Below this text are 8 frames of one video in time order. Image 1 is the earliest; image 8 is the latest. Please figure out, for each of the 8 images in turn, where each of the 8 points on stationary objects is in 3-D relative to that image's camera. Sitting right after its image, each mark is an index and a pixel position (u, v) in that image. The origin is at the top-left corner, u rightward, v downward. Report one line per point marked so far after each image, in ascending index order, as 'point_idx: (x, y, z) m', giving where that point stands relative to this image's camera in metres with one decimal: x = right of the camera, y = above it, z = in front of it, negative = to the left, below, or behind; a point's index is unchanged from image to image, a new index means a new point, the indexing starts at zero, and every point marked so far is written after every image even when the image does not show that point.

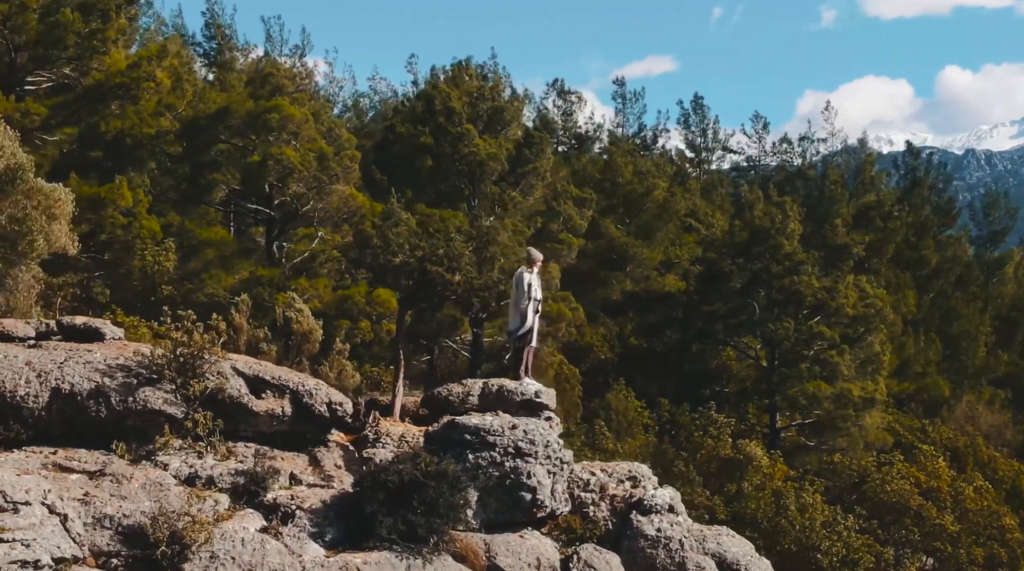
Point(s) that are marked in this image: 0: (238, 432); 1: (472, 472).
0: (-3.8, -2.0, +19.8) m
1: (-0.5, -2.3, +17.3) m
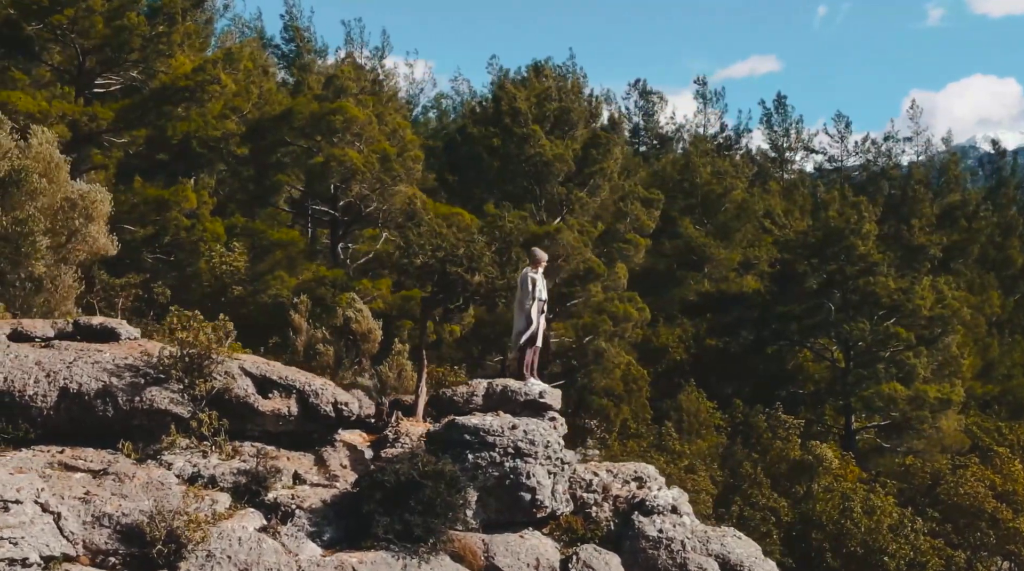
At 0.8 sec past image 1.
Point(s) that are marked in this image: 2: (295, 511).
0: (-3.7, -2.0, +19.9) m
1: (-0.5, -2.3, +17.3) m
2: (-2.6, -2.7, +17.0) m
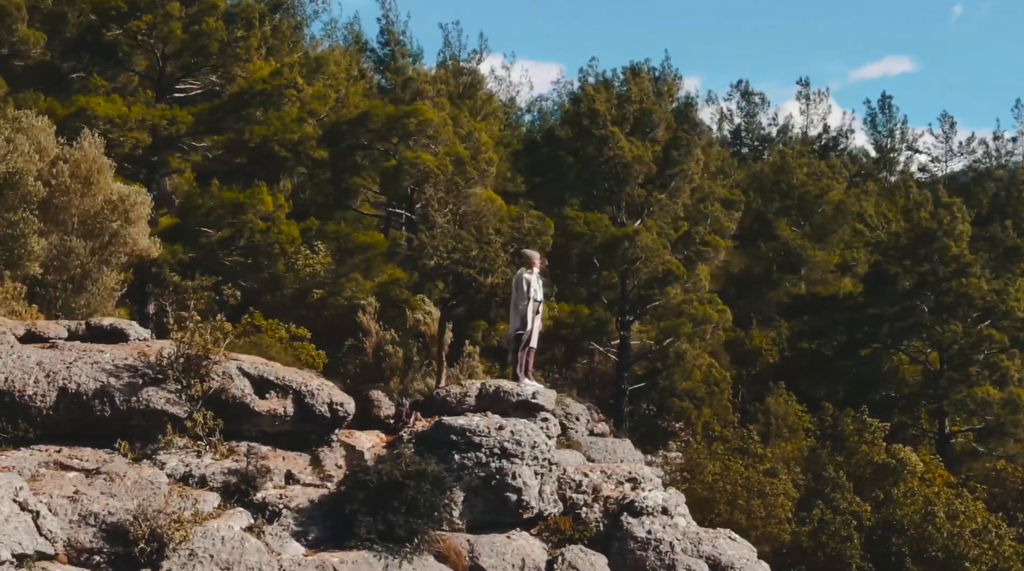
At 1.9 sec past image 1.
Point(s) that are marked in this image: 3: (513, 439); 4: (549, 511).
0: (-3.8, -2.0, +20.0) m
1: (-0.7, -2.3, +17.3) m
2: (-2.8, -2.7, +17.1) m
3: (0.0, -1.9, +17.5) m
4: (+0.5, -2.8, +17.6) m
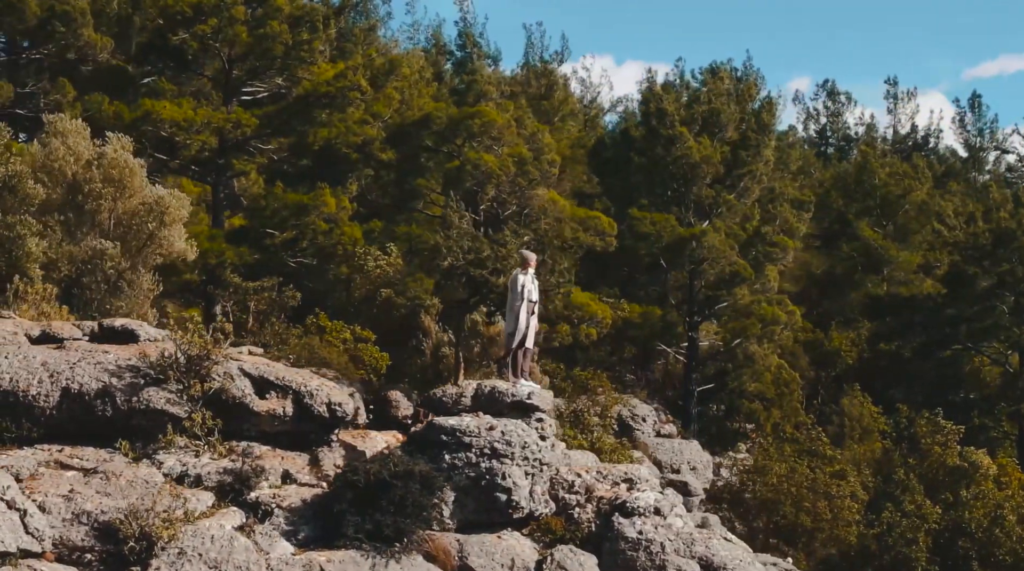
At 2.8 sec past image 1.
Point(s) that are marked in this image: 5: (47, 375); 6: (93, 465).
0: (-3.8, -2.1, +20.2) m
1: (-0.8, -2.3, +17.3) m
2: (-2.9, -2.7, +17.2) m
3: (-0.1, -1.9, +17.5) m
4: (+0.3, -2.8, +17.7) m
5: (-6.5, -1.2, +19.8) m
6: (-5.5, -2.4, +18.8) m
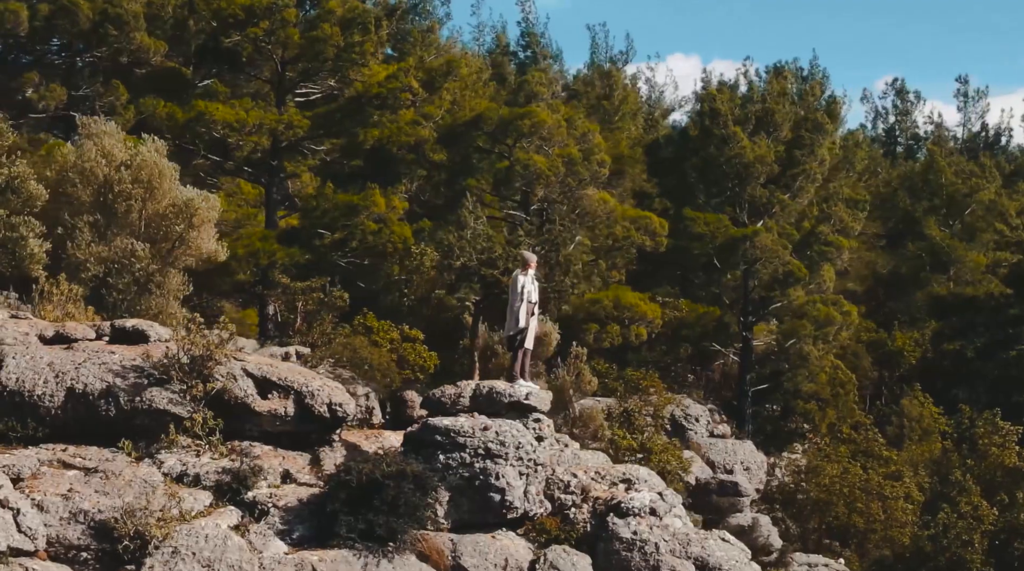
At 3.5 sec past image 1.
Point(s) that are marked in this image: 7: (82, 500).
0: (-3.8, -2.1, +20.3) m
1: (-0.9, -2.3, +17.4) m
2: (-2.9, -2.7, +17.4) m
3: (-0.2, -1.9, +17.6) m
4: (+0.3, -2.8, +17.7) m
5: (-6.5, -1.3, +20.0) m
6: (-5.5, -2.4, +19.0) m
7: (-5.0, -2.5, +16.7) m
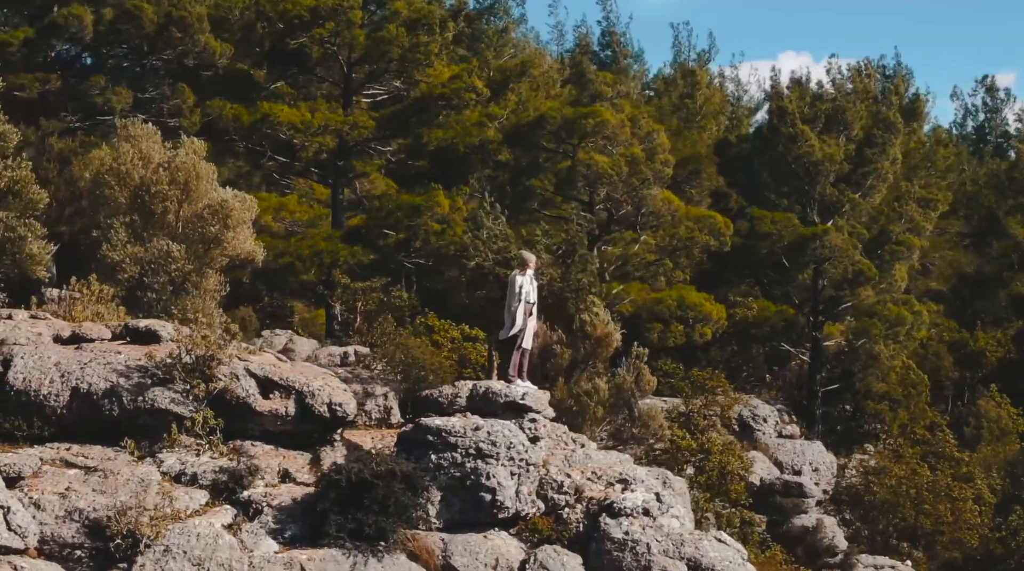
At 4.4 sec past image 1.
0: (-3.8, -2.1, +20.5) m
1: (-1.0, -2.3, +17.5) m
2: (-3.1, -2.7, +17.5) m
3: (-0.3, -1.9, +17.6) m
4: (+0.2, -2.8, +17.7) m
5: (-6.5, -1.3, +20.3) m
6: (-5.6, -2.4, +19.2) m
7: (-5.2, -2.5, +16.9) m
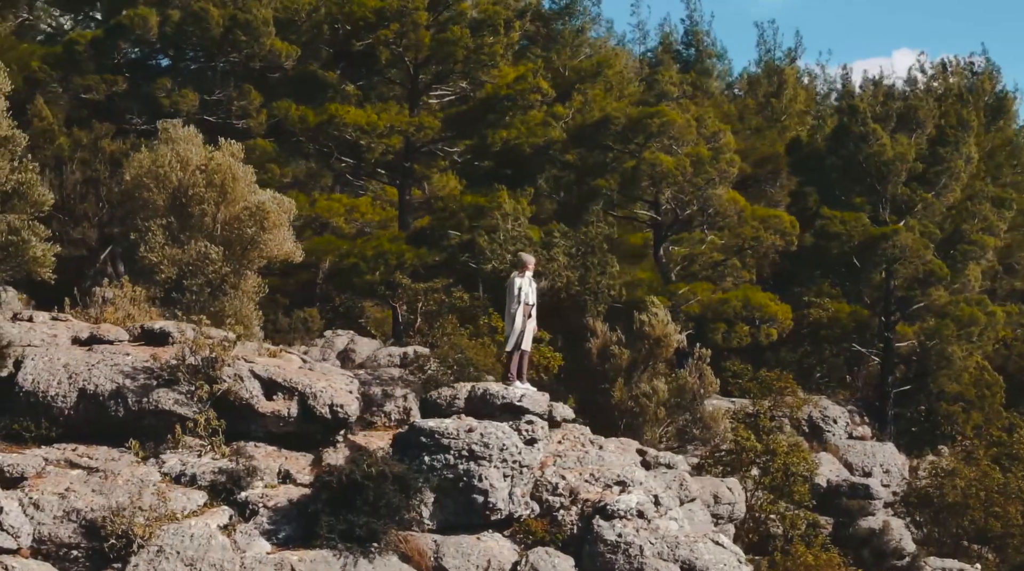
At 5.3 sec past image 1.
0: (-3.8, -2.1, +20.6) m
1: (-1.0, -2.3, +17.6) m
2: (-3.1, -2.8, +17.7) m
3: (-0.4, -1.9, +17.7) m
4: (+0.1, -2.8, +17.8) m
5: (-6.5, -1.3, +20.5) m
6: (-5.6, -2.4, +19.4) m
7: (-5.3, -2.6, +17.2) m
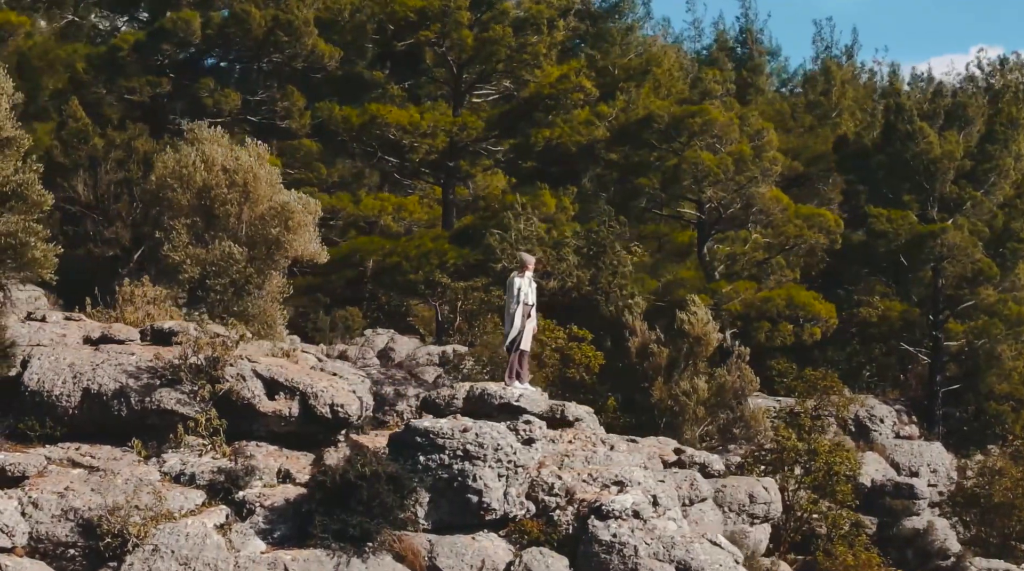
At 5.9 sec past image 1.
0: (-3.8, -2.1, +20.7) m
1: (-1.1, -2.3, +17.6) m
2: (-3.2, -2.8, +17.7) m
3: (-0.4, -1.9, +17.7) m
4: (+0.1, -2.8, +17.8) m
5: (-6.5, -1.3, +20.7) m
6: (-5.6, -2.4, +19.6) m
7: (-5.3, -2.6, +17.3) m
